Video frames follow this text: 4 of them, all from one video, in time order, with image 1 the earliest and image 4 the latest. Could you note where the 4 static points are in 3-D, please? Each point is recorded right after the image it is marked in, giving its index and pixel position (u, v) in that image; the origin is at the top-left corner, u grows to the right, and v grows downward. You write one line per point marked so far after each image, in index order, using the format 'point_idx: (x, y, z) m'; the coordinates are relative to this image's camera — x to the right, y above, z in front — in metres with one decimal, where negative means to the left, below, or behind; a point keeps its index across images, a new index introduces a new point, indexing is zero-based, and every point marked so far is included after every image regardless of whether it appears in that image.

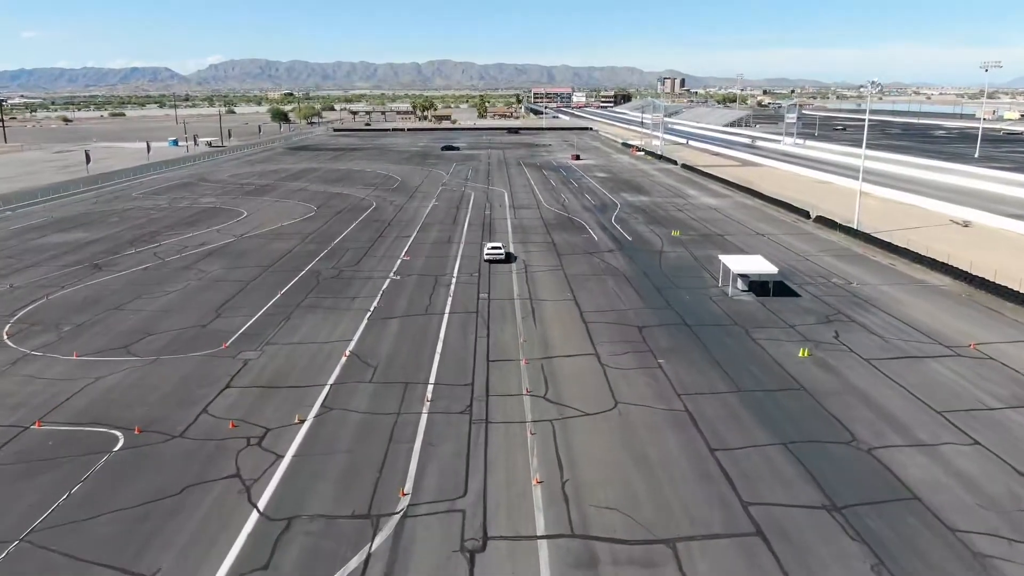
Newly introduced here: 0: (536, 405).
0: (+0.6, -2.7, +18.2) m
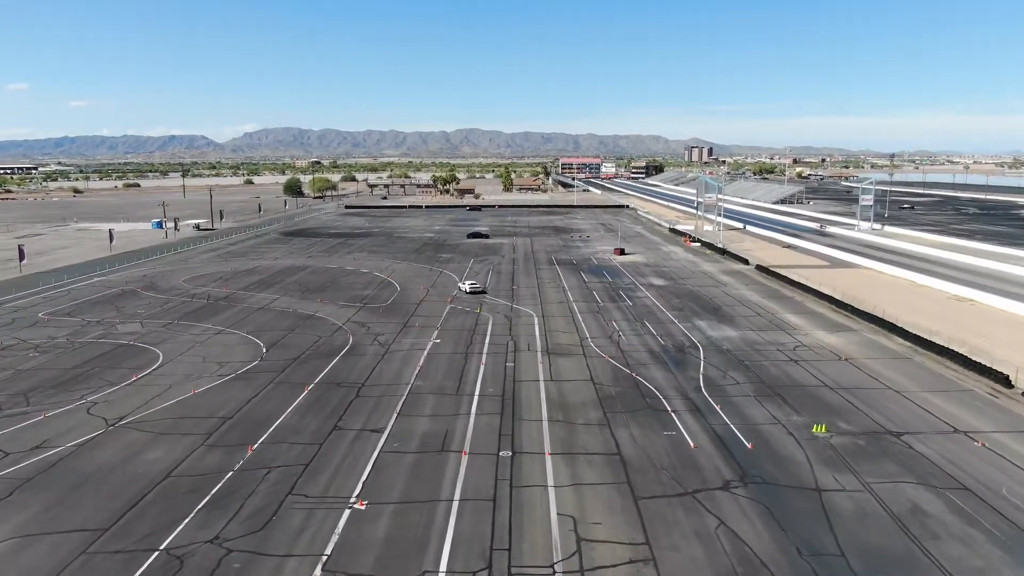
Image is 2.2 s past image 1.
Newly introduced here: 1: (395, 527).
0: (+1.0, -8.0, +2.3) m
1: (-2.7, -5.5, +18.0) m
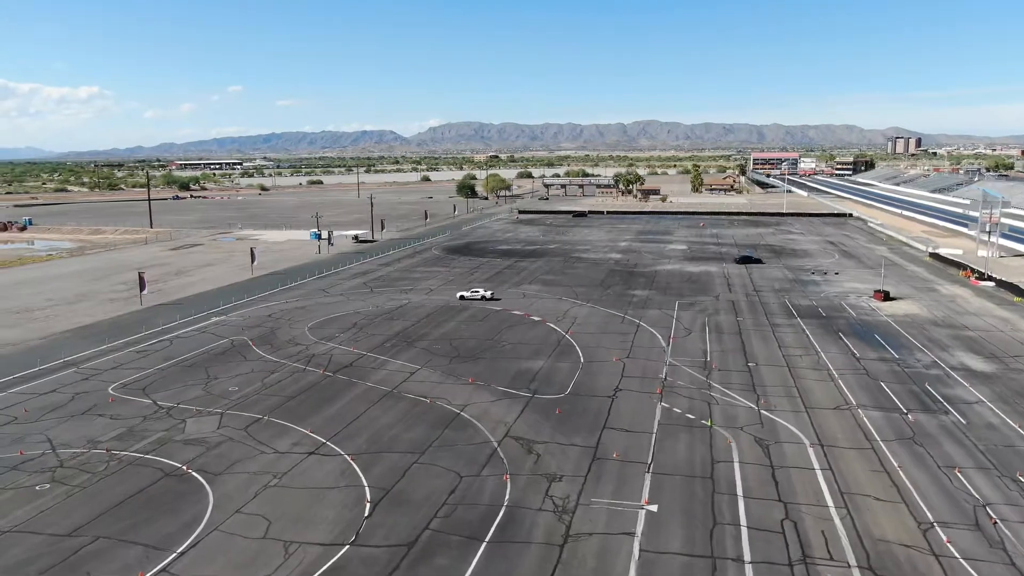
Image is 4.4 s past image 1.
0: (+0.6, -11.8, -13.2) m
1: (+0.5, -9.1, +2.9) m
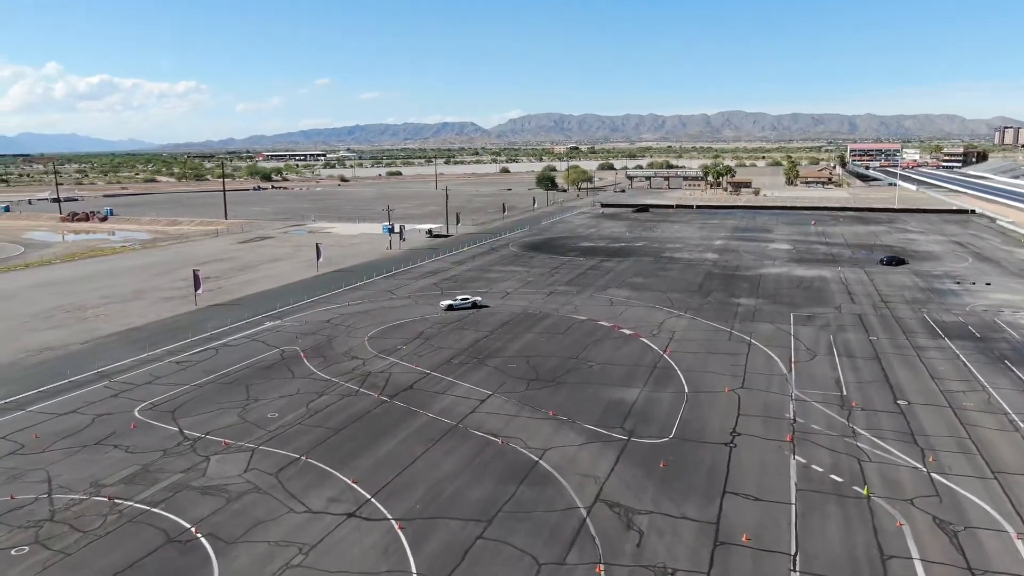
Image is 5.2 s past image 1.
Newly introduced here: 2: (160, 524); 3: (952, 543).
0: (-1.0, -12.8, -18.9) m
1: (+0.5, -9.9, -2.9) m
2: (-8.9, -5.9, +20.1) m
3: (+10.4, -5.9, +18.3) m
